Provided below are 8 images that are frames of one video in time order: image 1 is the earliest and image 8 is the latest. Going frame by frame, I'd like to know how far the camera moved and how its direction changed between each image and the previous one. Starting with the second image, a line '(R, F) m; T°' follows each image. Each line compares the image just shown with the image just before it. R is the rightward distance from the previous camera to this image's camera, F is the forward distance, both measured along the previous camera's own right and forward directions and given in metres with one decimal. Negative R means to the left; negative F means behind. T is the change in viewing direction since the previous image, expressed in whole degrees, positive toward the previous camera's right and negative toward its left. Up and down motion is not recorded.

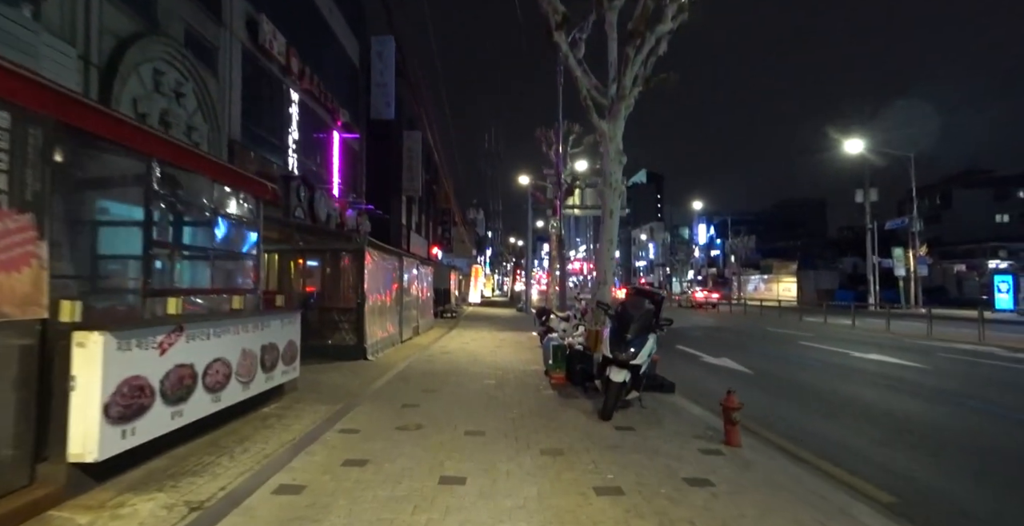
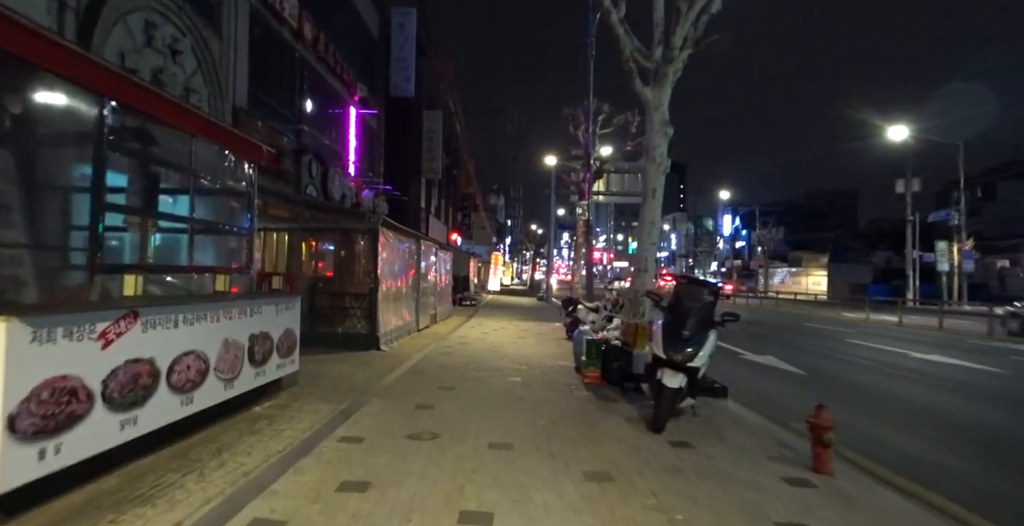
(-0.2, +1.3) m; -2°
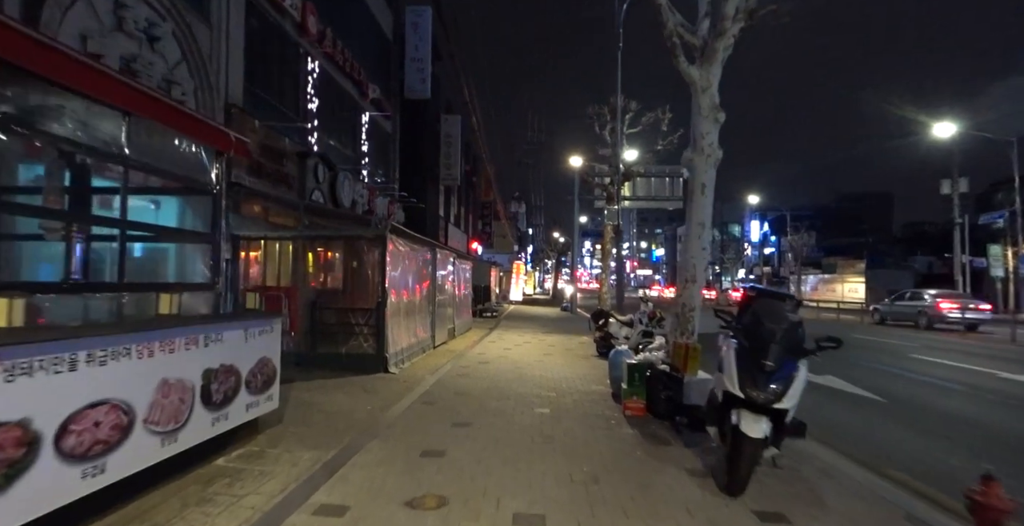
(-0.1, +1.5) m; -2°
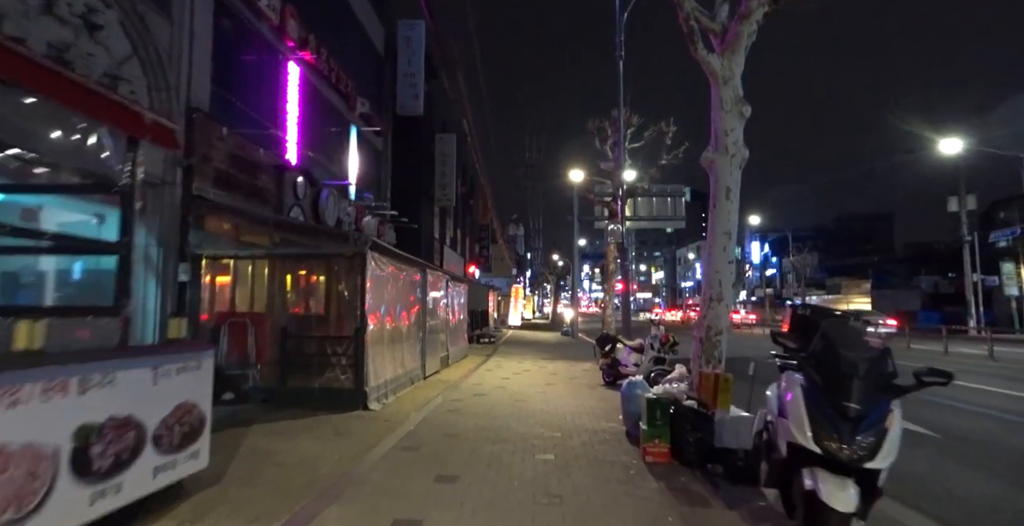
(0.0, +1.3) m; 0°
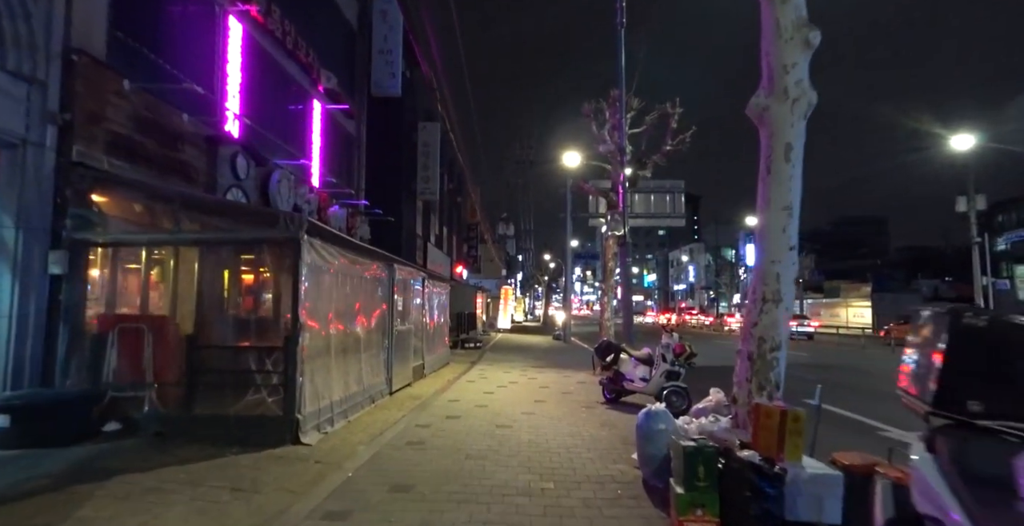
(+0.2, +2.3) m; +1°
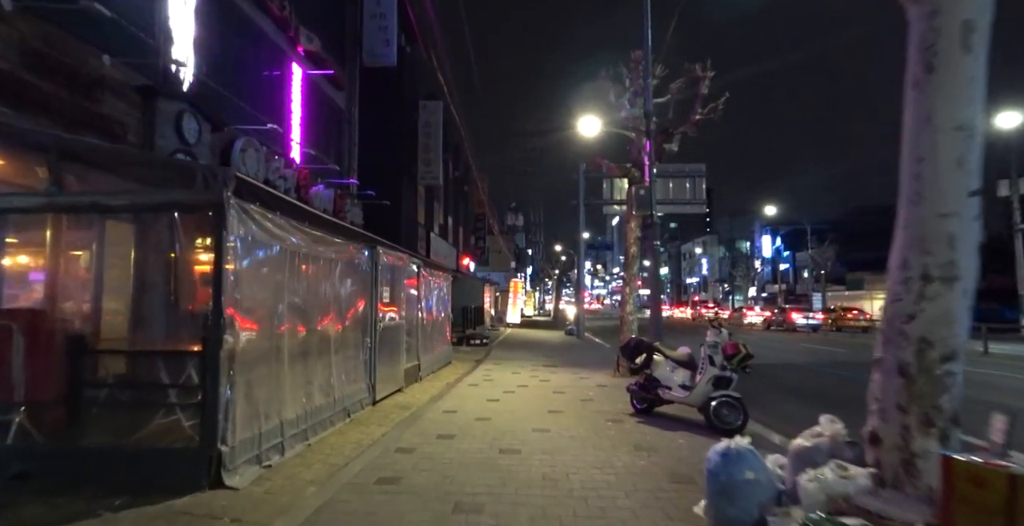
(0.0, +2.2) m; -1°
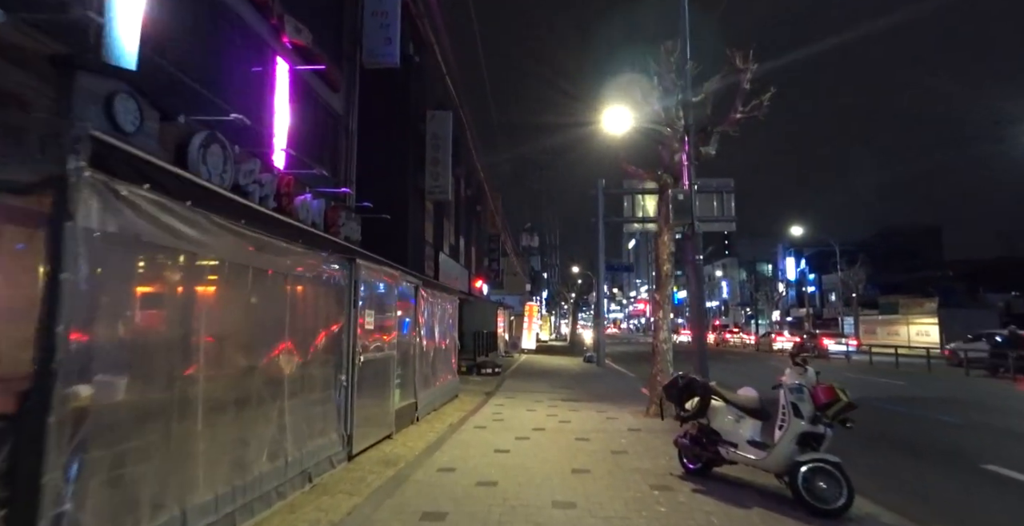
(0.0, +2.1) m; -2°
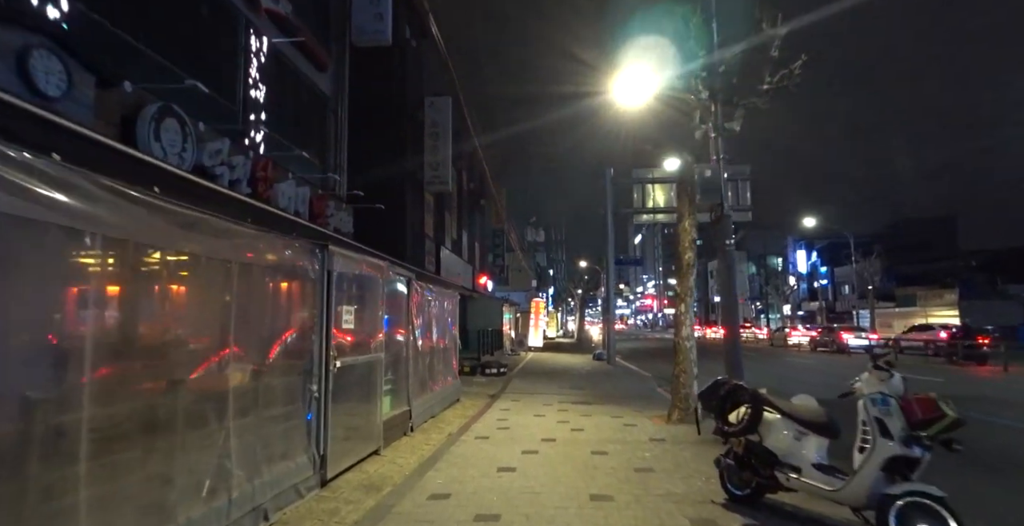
(0.0, +1.4) m; -1°
